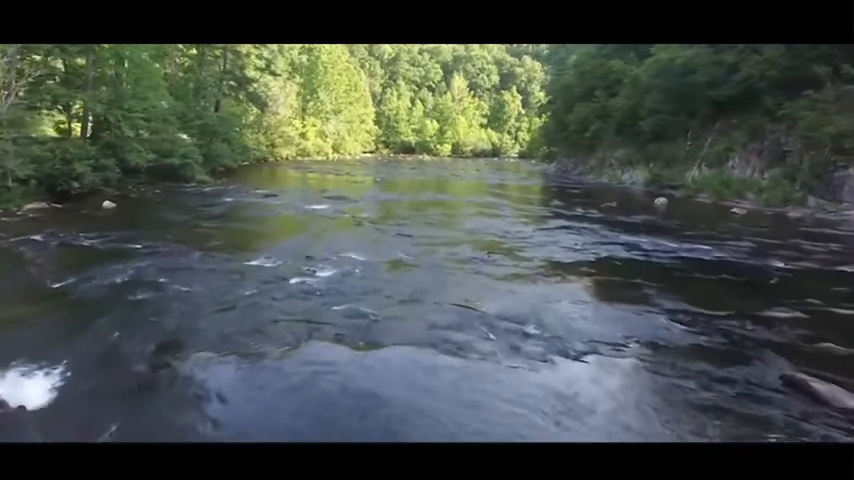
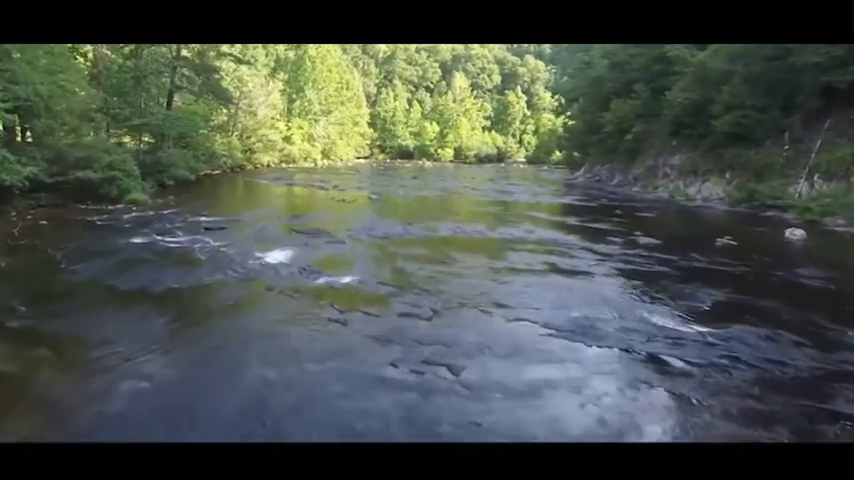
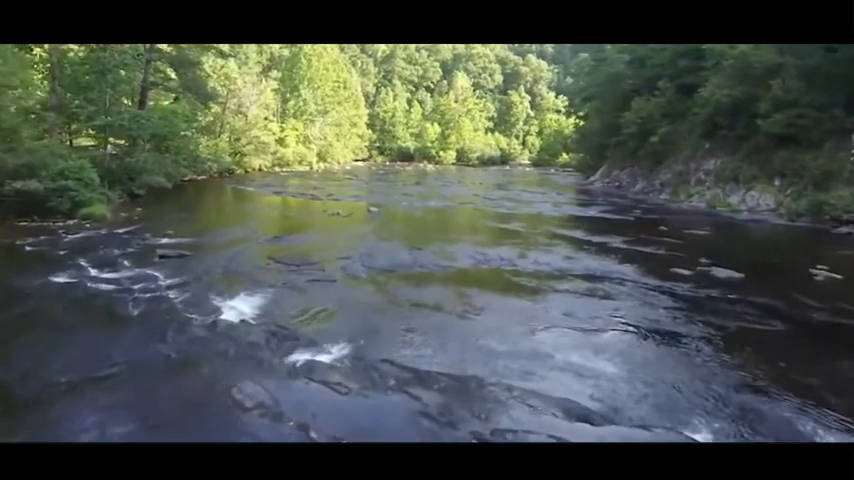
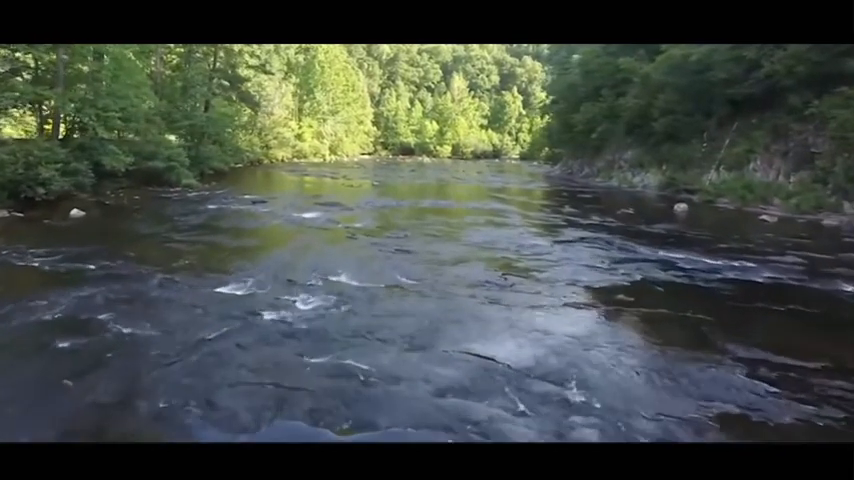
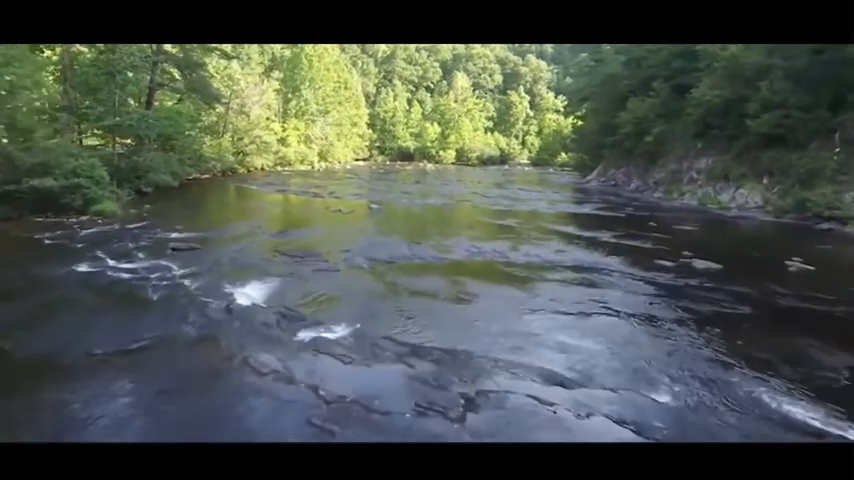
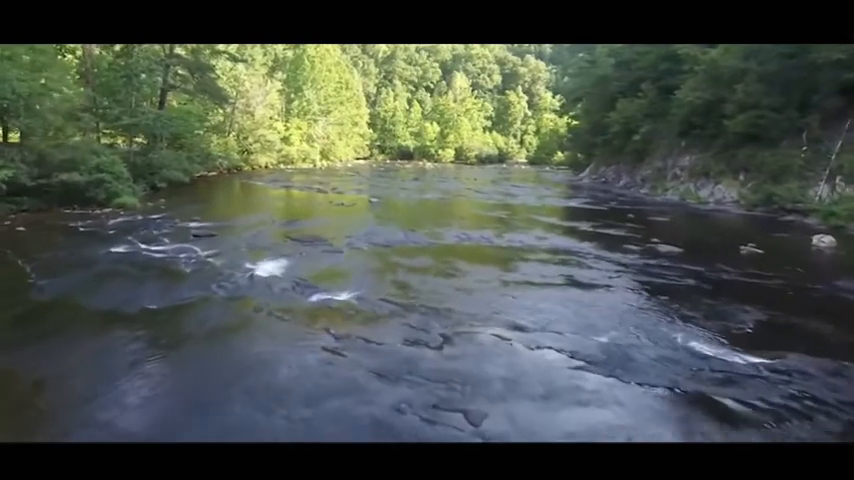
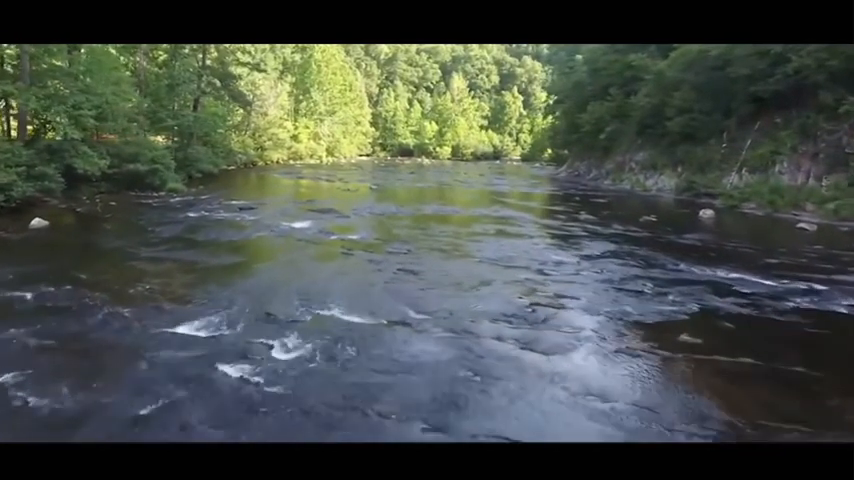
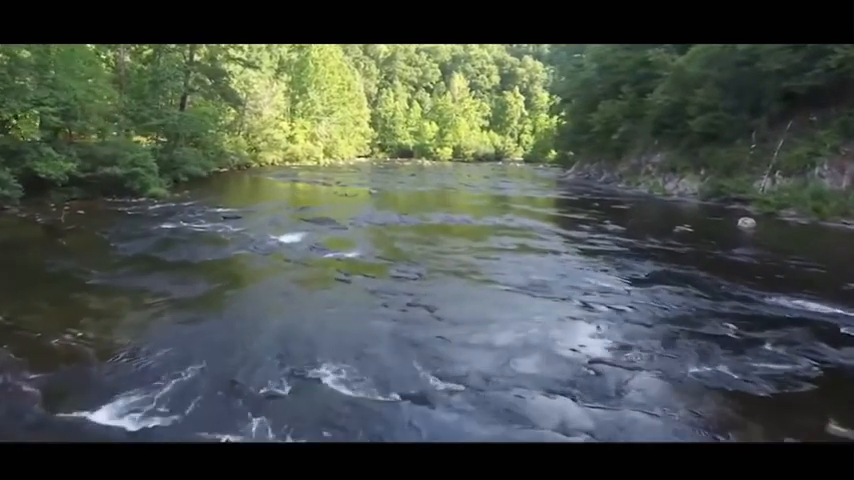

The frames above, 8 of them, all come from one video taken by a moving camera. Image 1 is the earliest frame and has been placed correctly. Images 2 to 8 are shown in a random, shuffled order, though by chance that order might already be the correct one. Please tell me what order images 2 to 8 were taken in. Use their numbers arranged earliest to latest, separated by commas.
4, 7, 8, 2, 6, 5, 3
